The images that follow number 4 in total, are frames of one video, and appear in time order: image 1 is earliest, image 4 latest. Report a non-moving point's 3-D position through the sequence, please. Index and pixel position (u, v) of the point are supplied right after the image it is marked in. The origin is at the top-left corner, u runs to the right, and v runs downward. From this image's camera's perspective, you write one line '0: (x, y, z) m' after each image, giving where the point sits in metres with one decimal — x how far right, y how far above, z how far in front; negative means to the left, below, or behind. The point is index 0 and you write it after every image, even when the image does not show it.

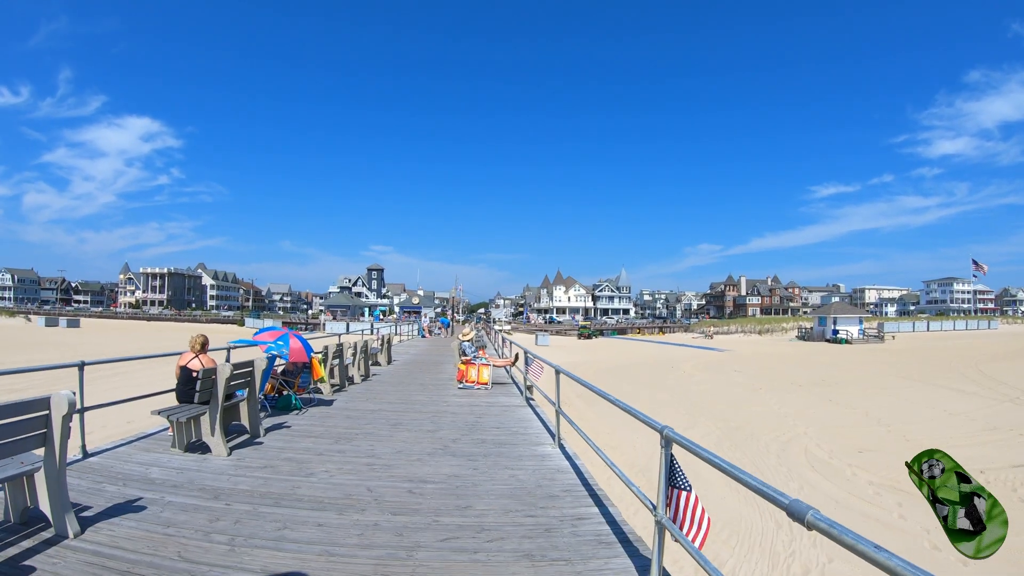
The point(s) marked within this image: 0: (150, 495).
0: (-2.9, -1.7, +4.5) m
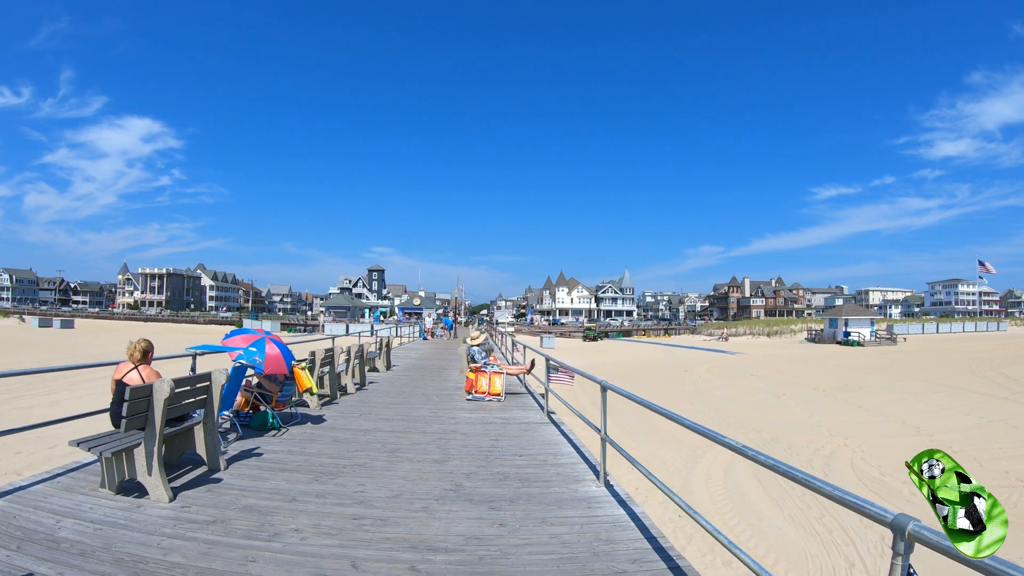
0: (-2.6, -1.6, +3.2) m
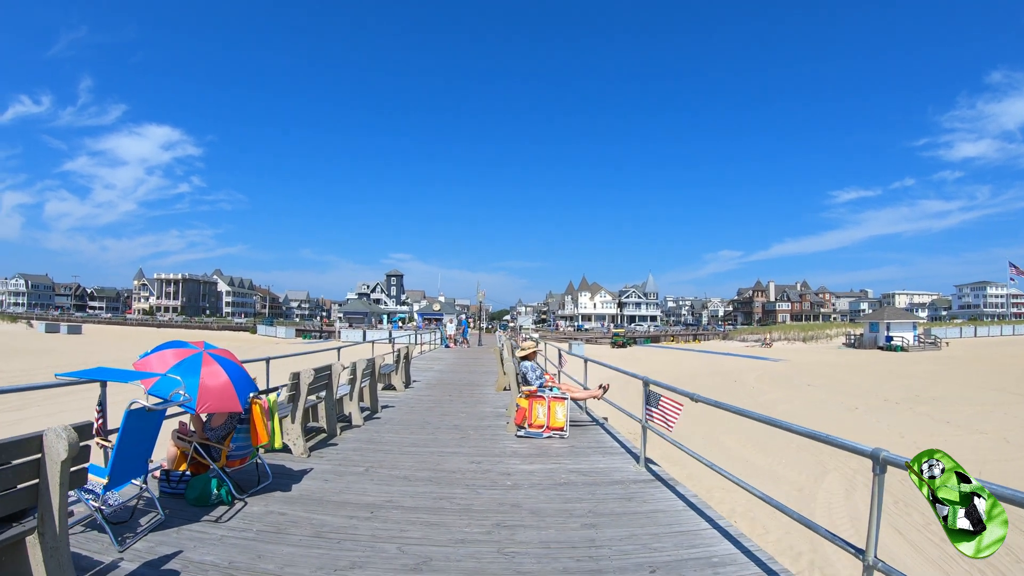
0: (-2.0, -1.4, +0.8) m
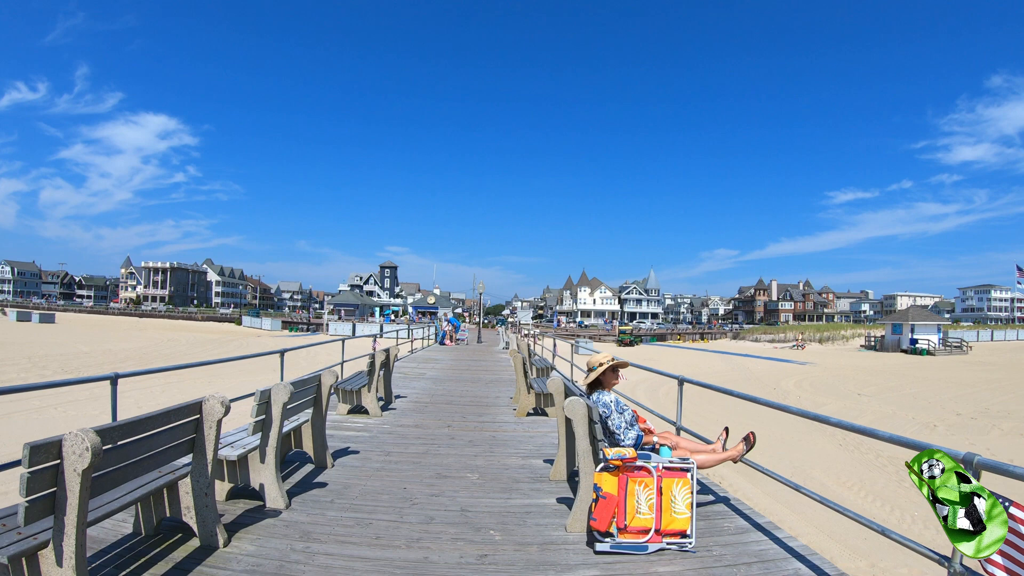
0: (-1.6, -1.2, -2.4) m
